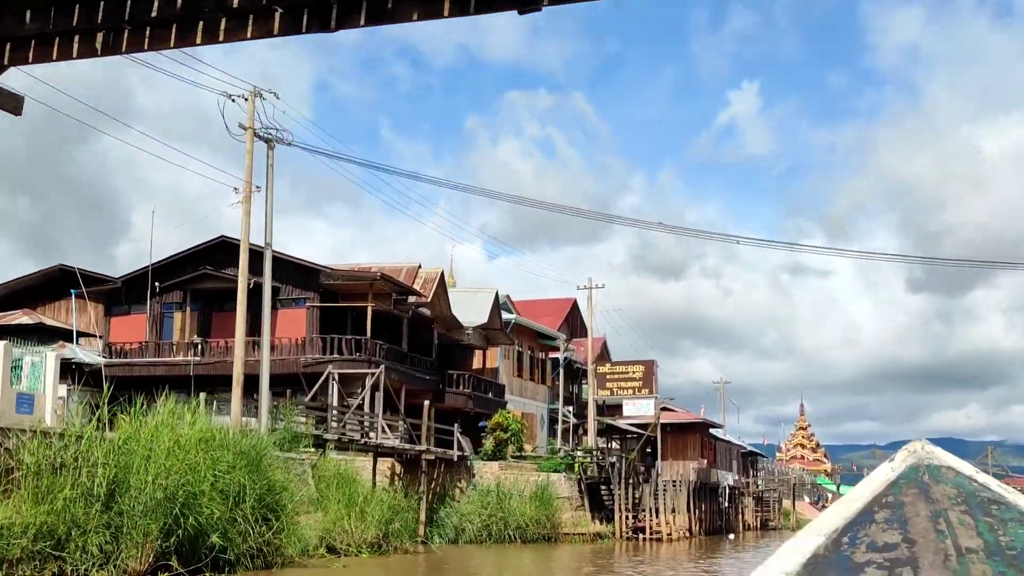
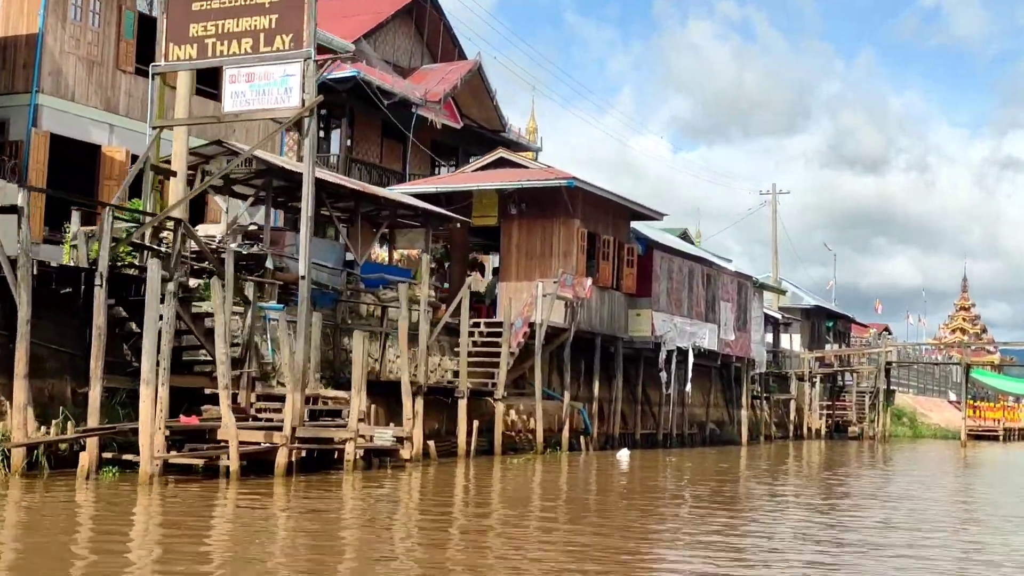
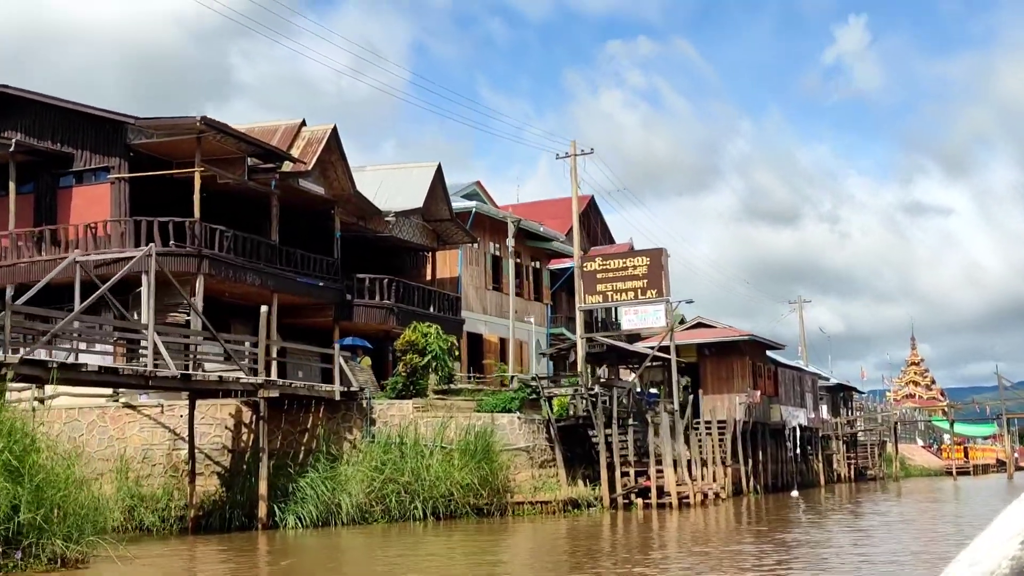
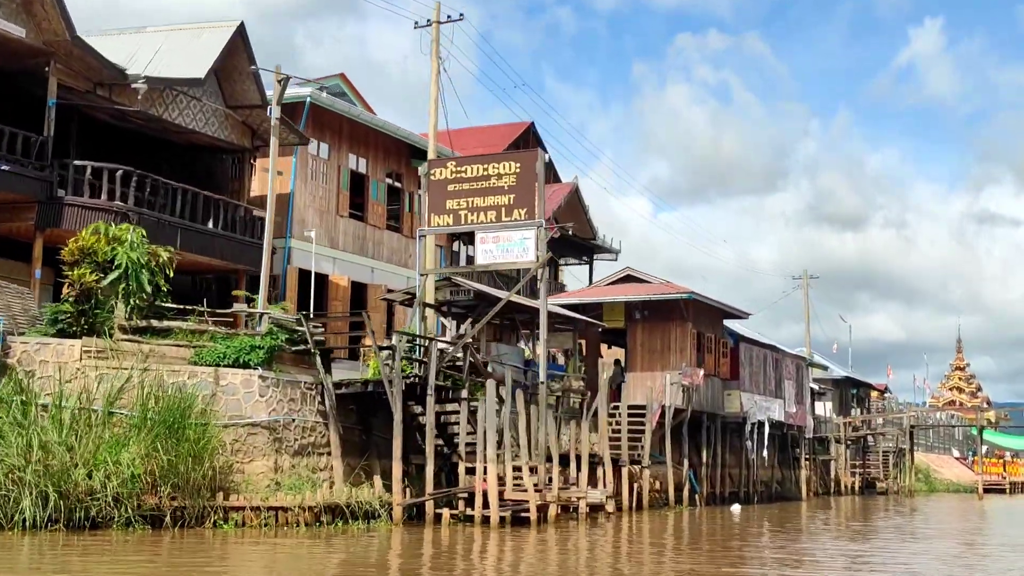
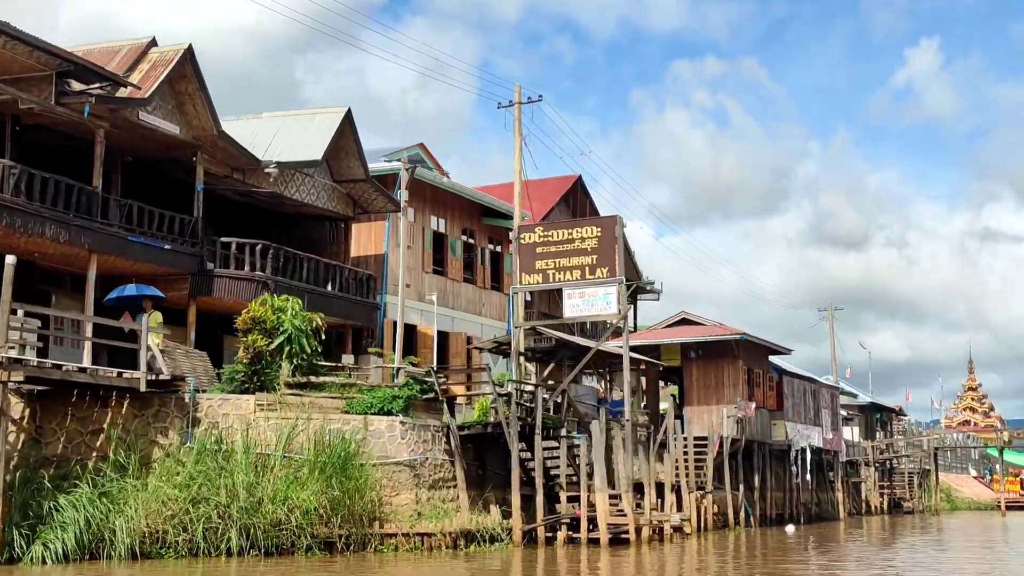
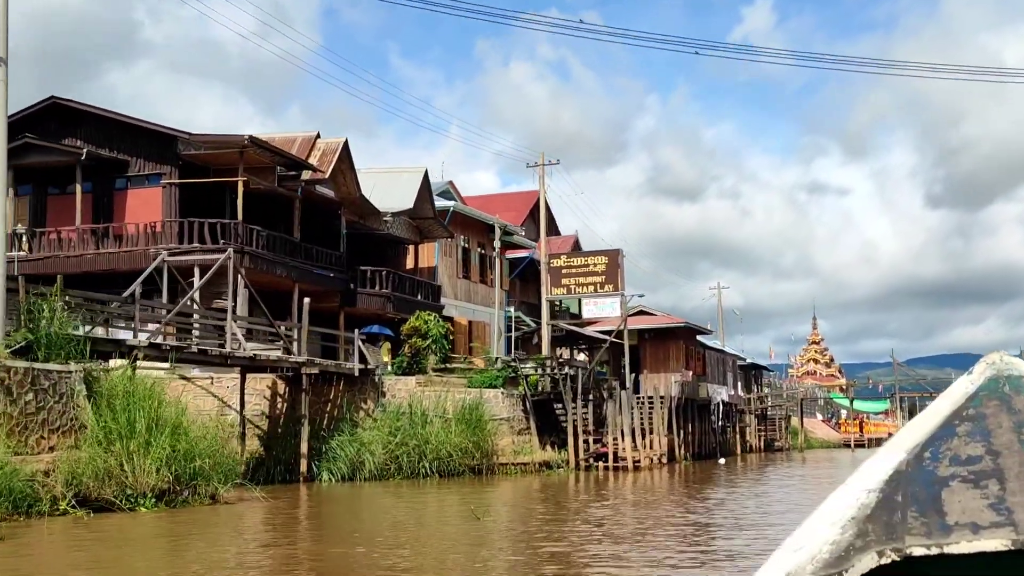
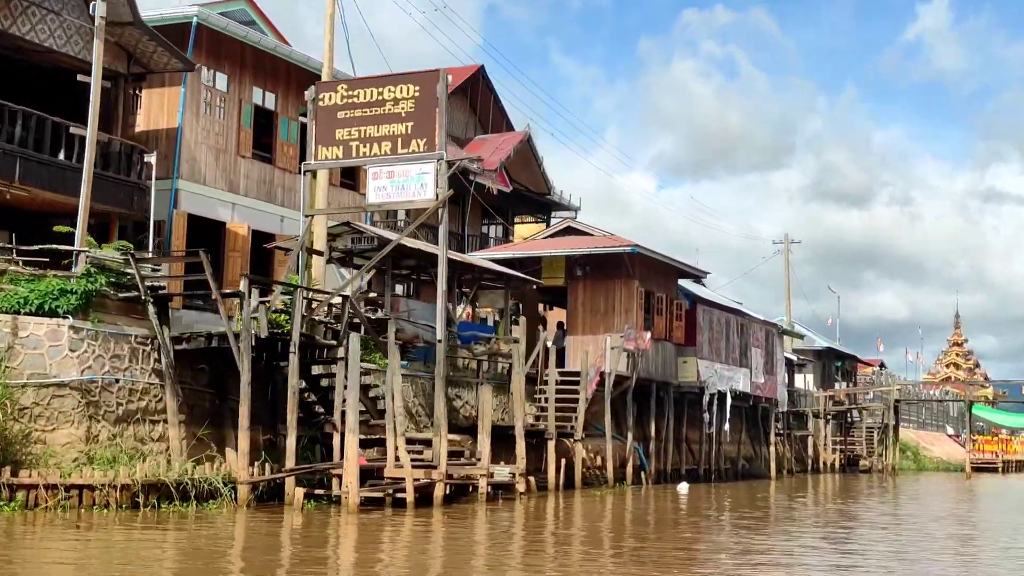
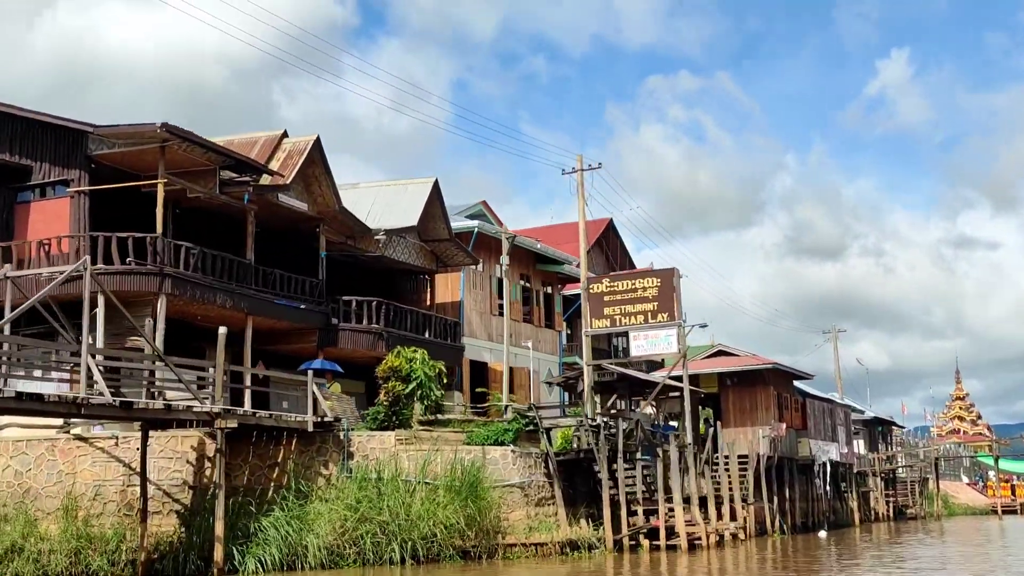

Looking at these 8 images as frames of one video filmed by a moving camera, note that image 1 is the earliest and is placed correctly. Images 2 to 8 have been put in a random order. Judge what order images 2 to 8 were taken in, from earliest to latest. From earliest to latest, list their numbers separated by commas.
6, 3, 8, 5, 4, 7, 2
